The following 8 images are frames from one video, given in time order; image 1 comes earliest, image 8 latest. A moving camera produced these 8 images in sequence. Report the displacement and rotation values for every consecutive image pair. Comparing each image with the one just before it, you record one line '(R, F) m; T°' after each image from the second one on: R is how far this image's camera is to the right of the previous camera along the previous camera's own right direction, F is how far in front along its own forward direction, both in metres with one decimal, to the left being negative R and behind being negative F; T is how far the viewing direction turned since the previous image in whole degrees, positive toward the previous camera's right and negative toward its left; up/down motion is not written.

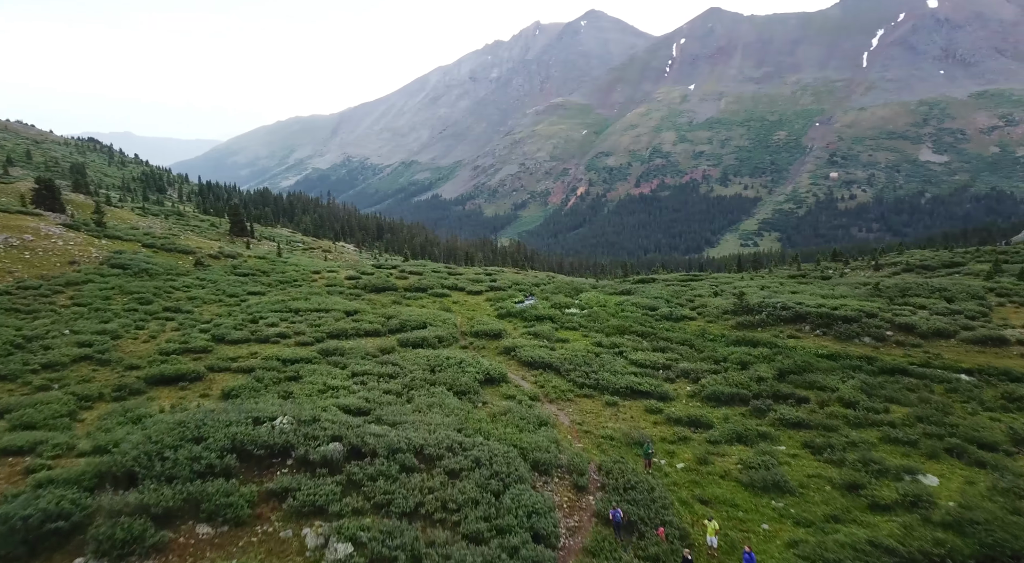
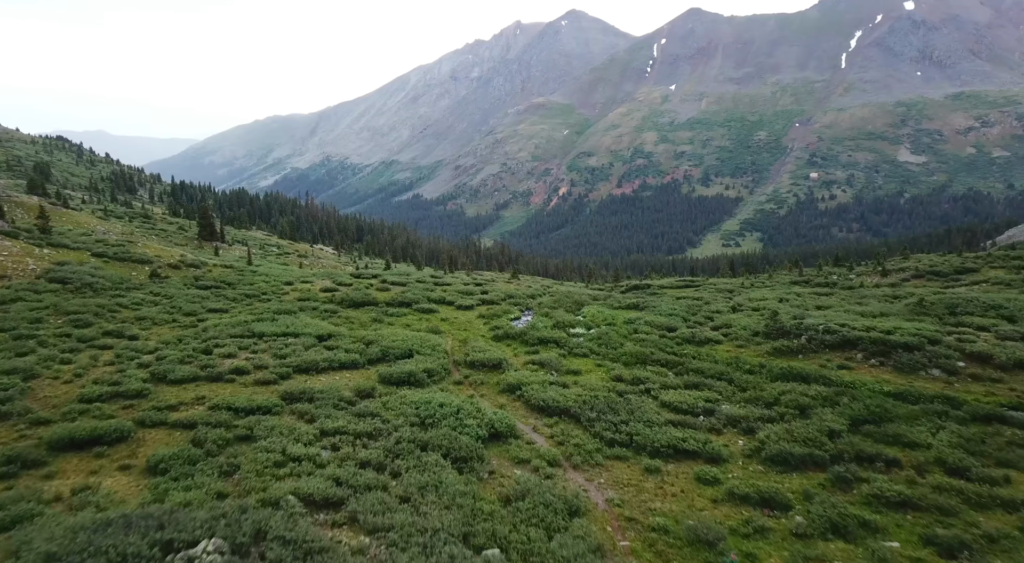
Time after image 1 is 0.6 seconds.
(-0.5, +3.0) m; +2°
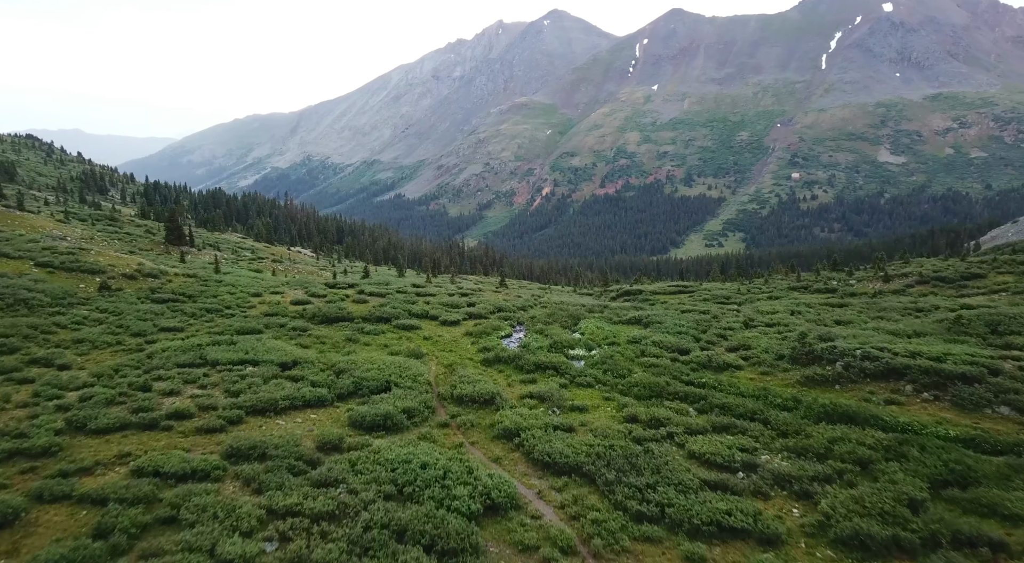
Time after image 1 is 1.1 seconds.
(-0.2, +2.4) m; +1°
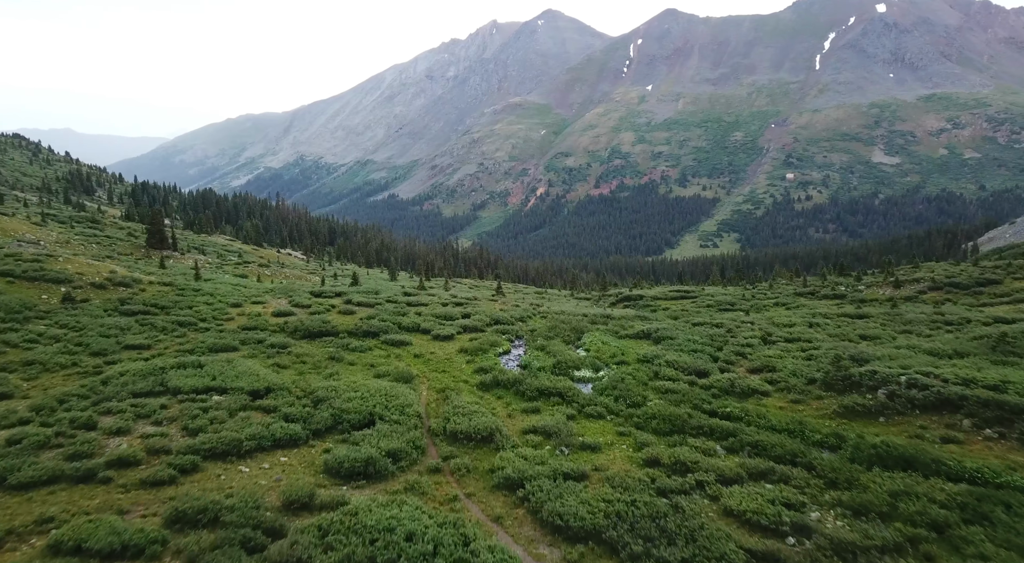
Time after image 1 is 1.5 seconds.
(-0.1, +1.8) m; +1°
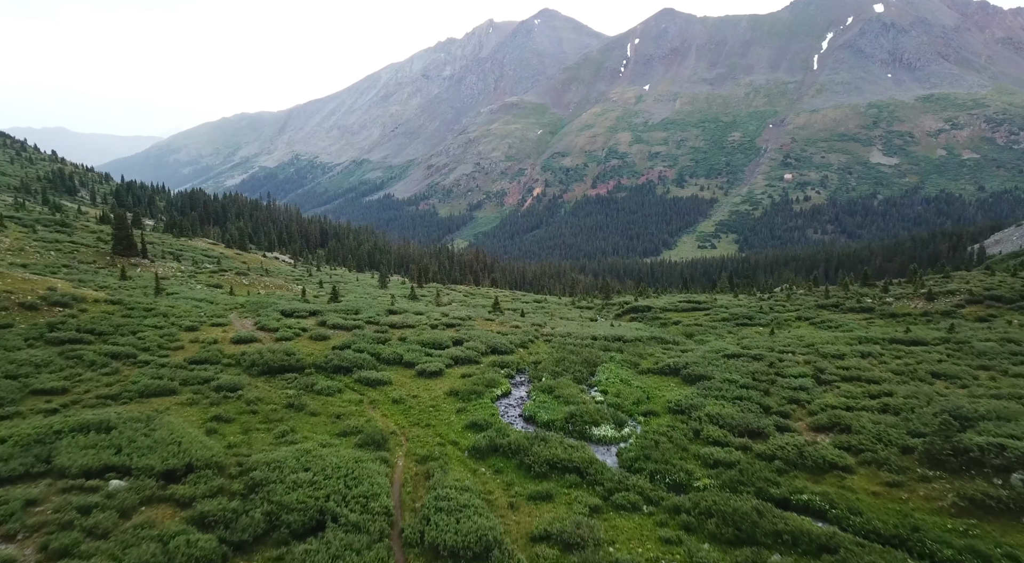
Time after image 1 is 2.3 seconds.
(-0.1, +3.7) m; 0°
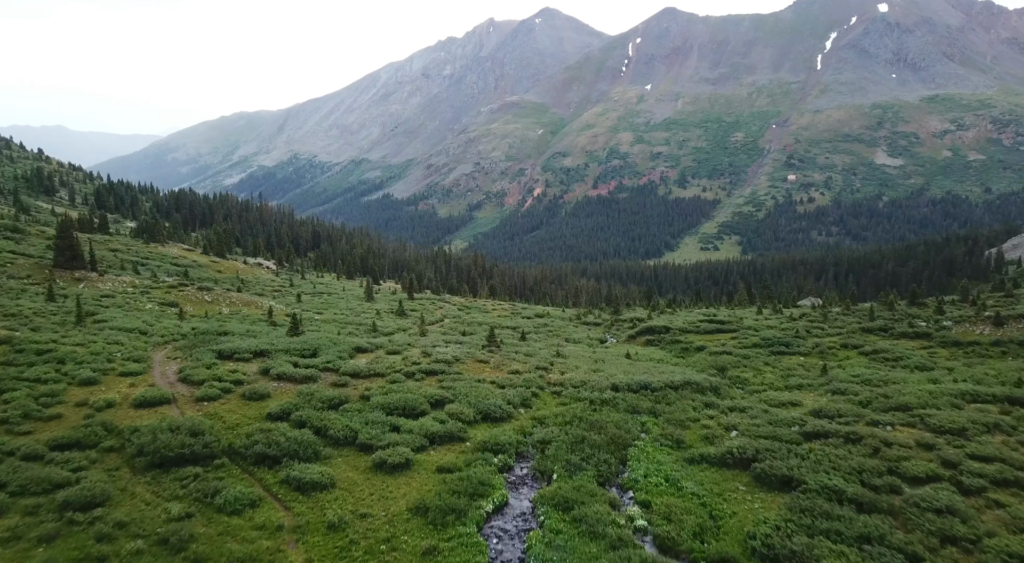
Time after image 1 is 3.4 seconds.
(0.0, +5.6) m; 0°
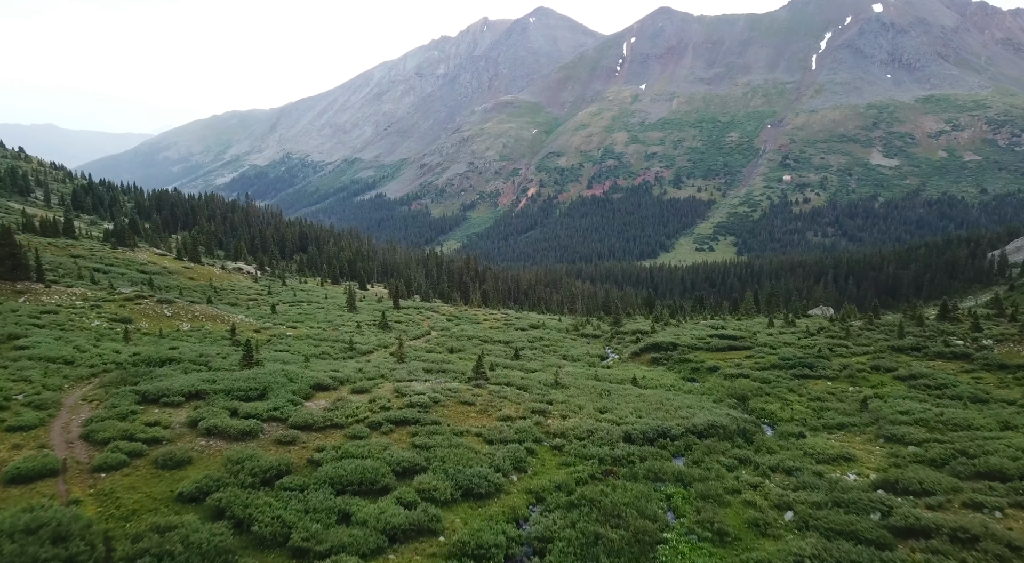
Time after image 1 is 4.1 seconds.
(+0.1, +3.8) m; +1°
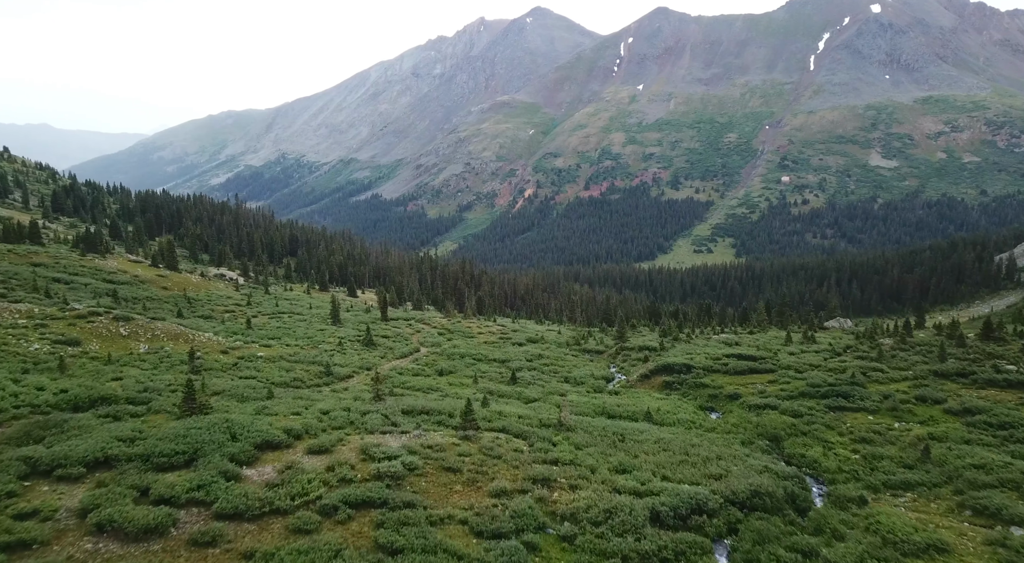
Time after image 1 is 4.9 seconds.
(0.0, +3.7) m; 0°
